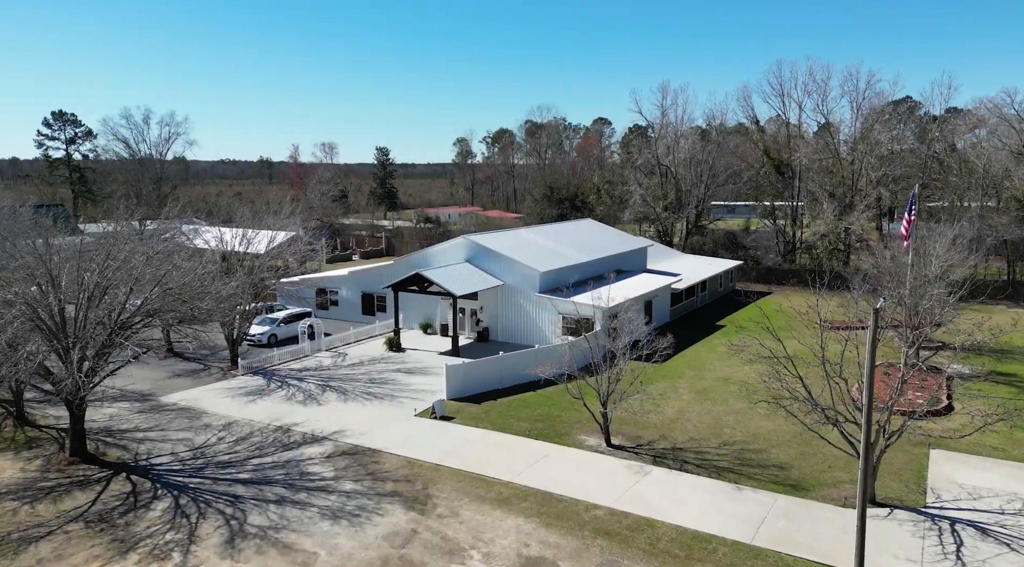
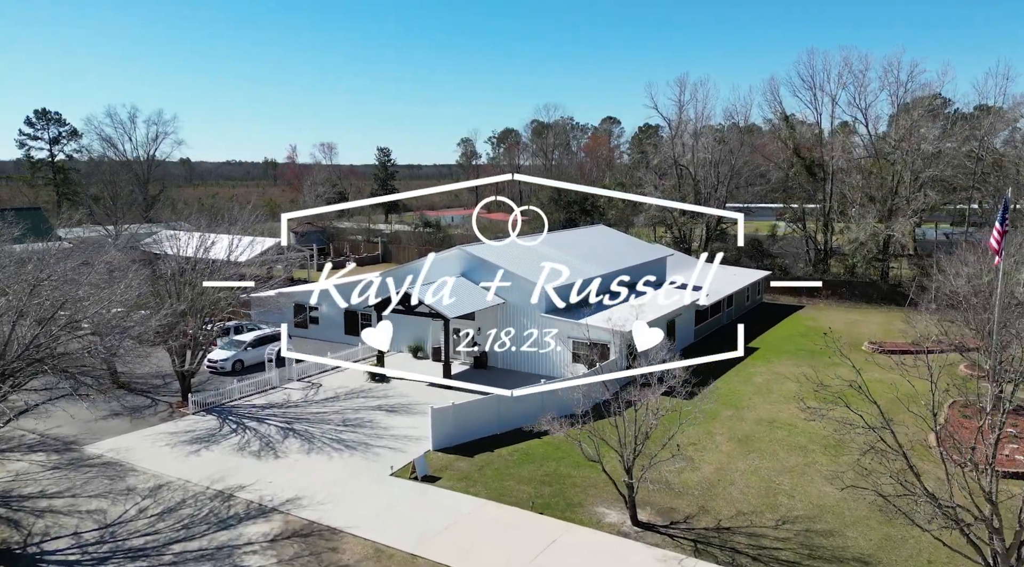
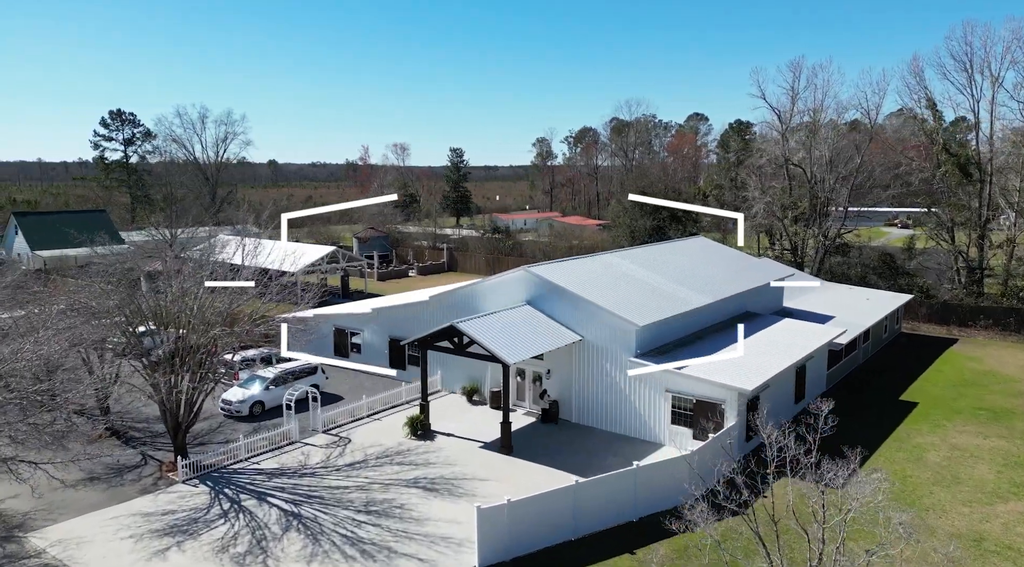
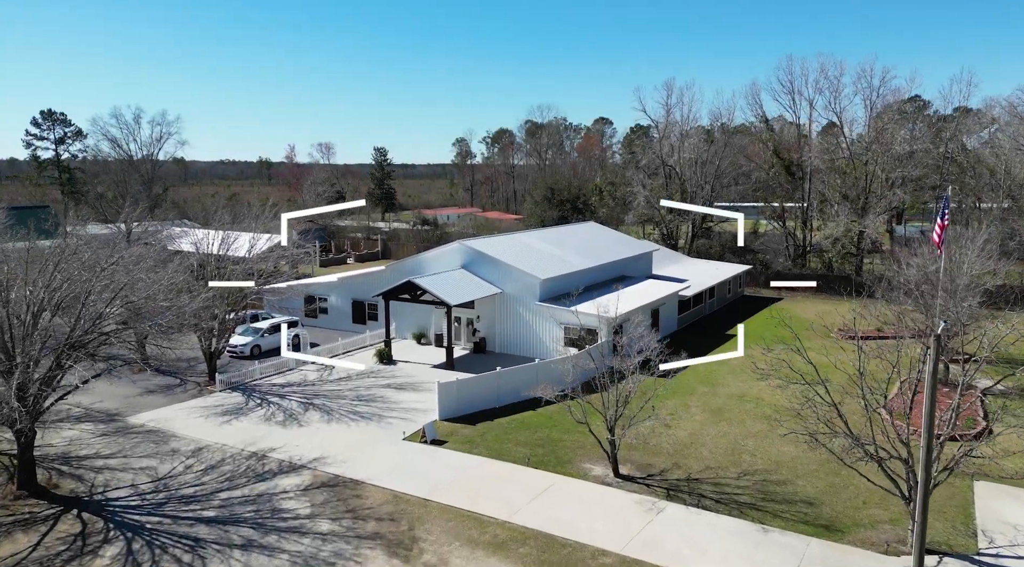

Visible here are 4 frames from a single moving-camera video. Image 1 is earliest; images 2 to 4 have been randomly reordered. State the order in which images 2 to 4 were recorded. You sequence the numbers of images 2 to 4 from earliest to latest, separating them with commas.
4, 2, 3
